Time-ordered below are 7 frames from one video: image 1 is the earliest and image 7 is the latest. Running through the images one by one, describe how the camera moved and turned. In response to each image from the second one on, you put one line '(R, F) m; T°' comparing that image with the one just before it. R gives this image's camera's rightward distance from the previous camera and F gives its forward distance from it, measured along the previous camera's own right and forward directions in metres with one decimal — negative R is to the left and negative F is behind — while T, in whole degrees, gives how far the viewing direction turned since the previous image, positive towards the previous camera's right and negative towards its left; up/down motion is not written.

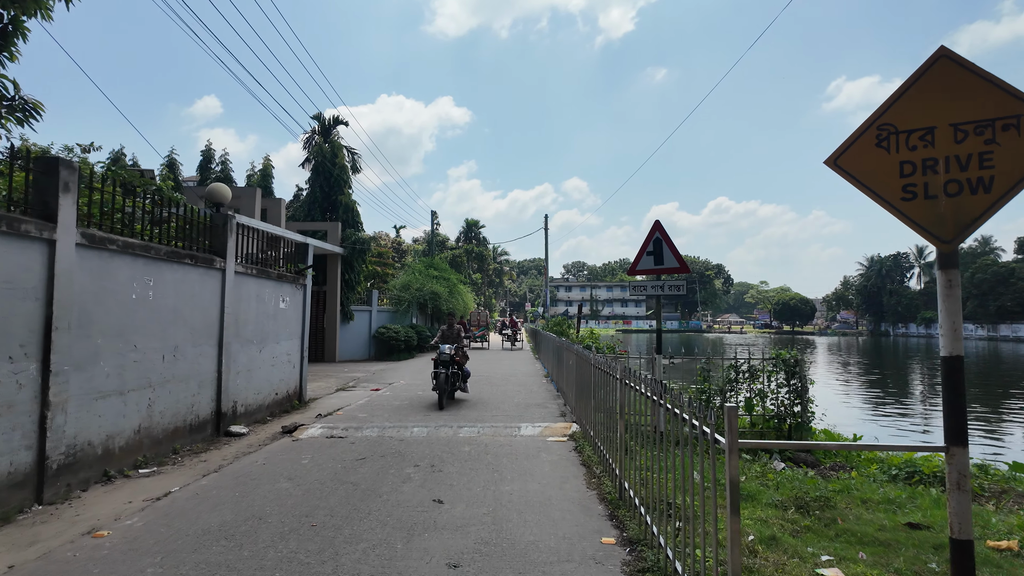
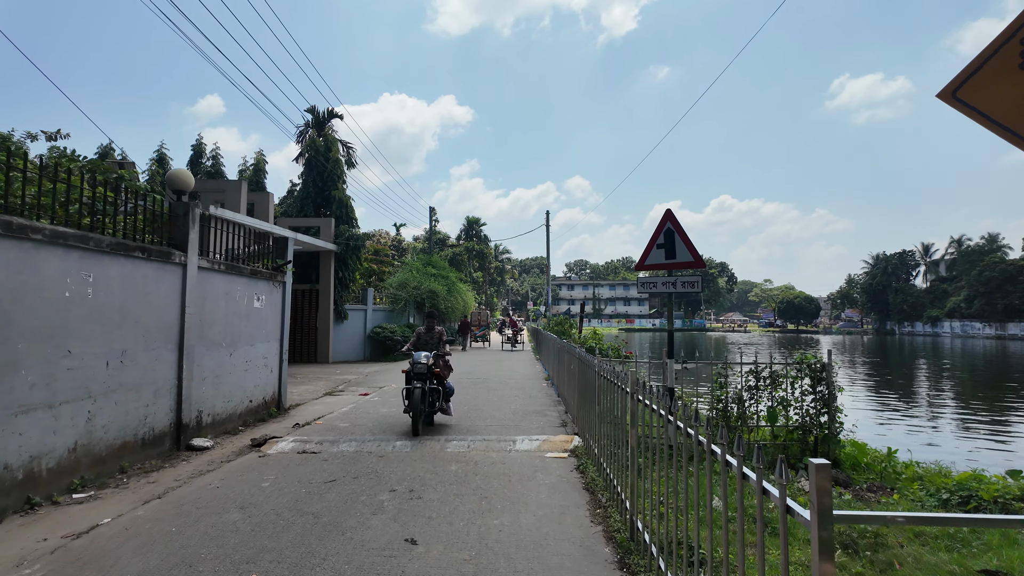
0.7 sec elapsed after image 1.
(+0.1, +0.8) m; 0°
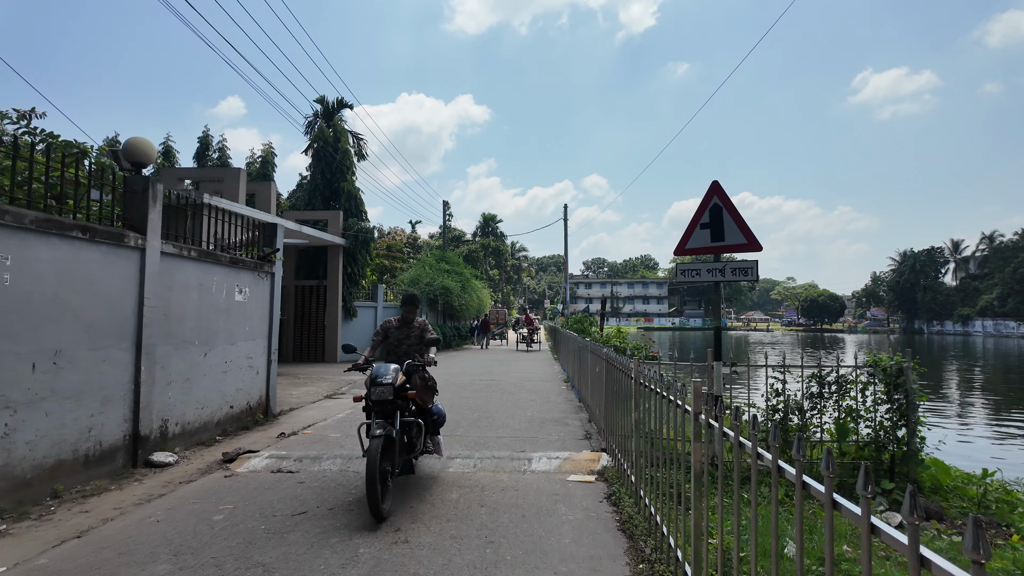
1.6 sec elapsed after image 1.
(0.0, +1.1) m; -2°
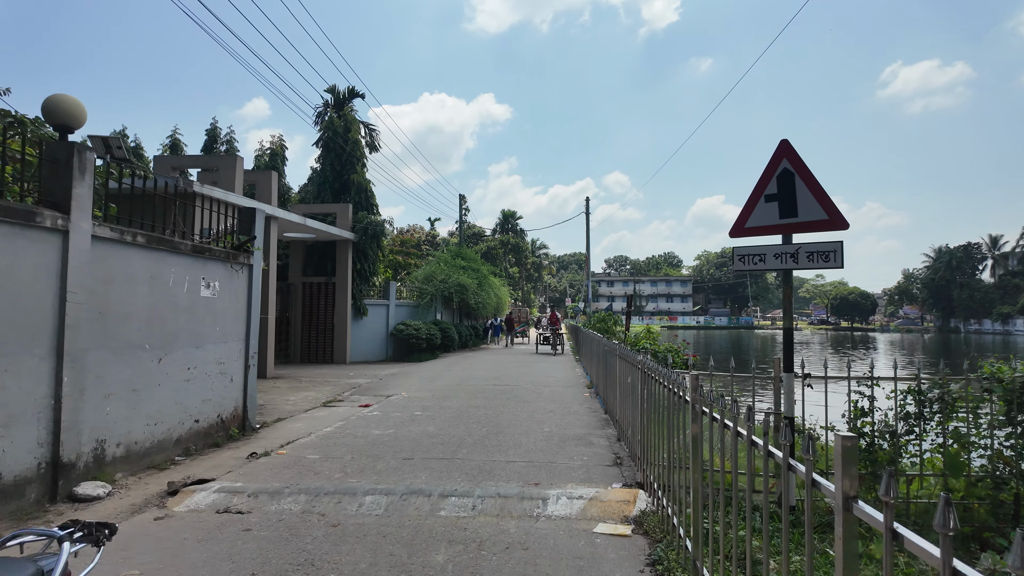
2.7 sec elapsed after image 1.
(+0.1, +1.3) m; -2°
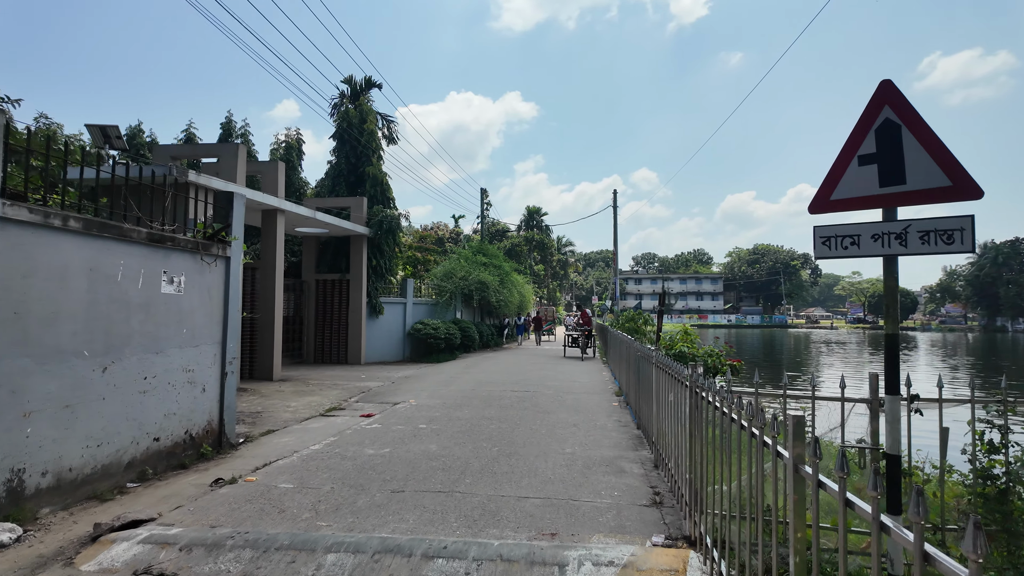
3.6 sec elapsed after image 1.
(+0.1, +1.1) m; -3°
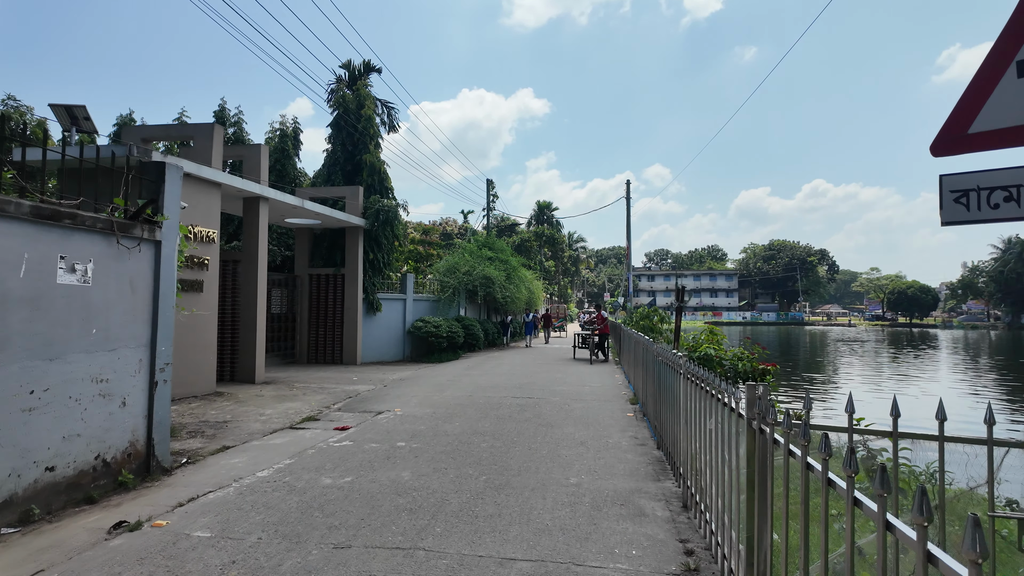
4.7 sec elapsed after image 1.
(+0.2, +1.2) m; -1°
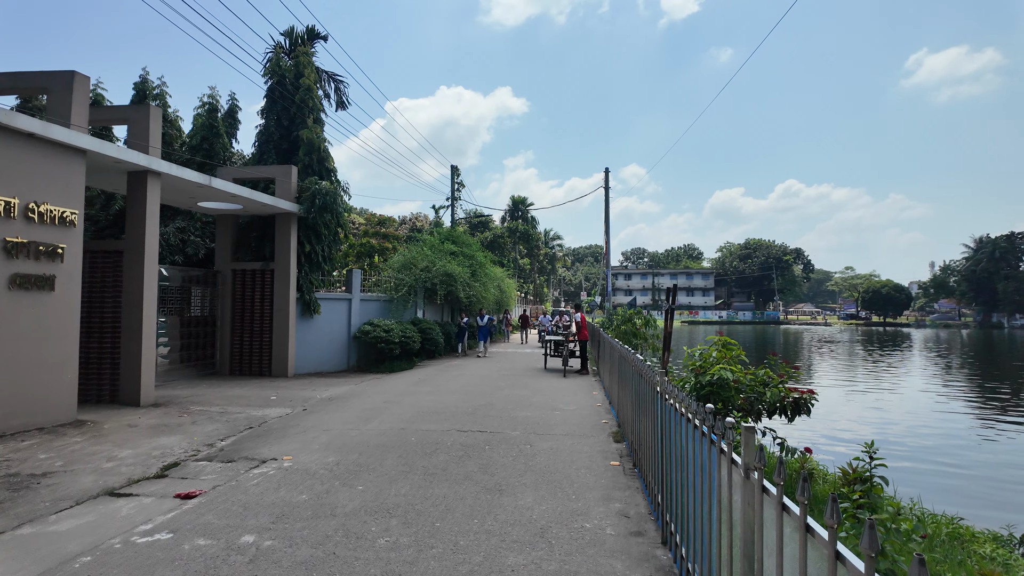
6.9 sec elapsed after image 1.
(+0.4, +2.4) m; +2°
